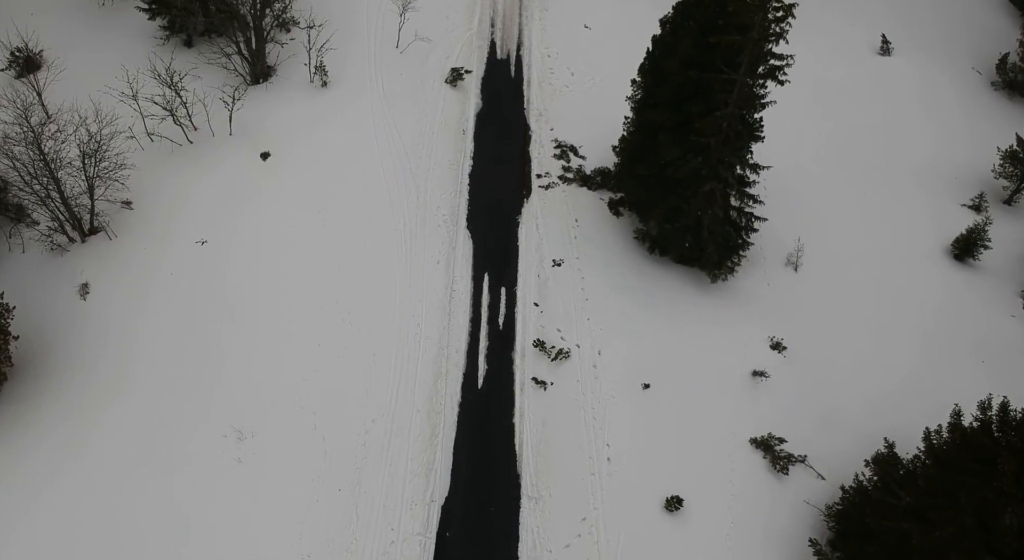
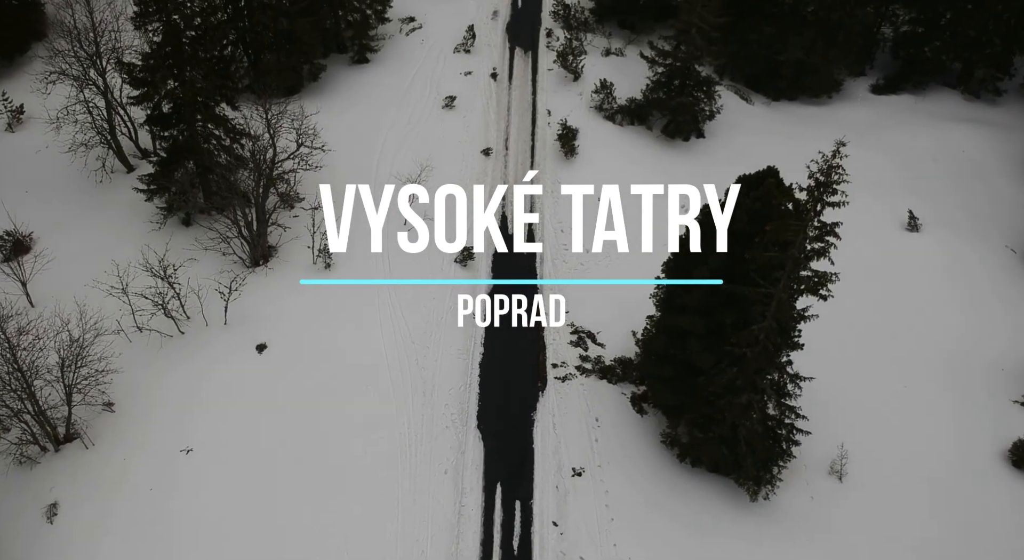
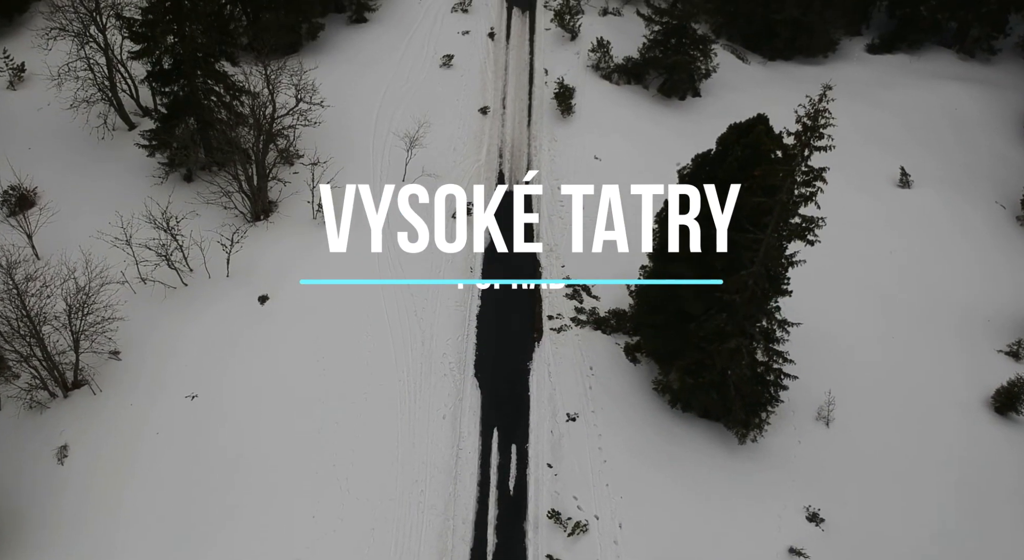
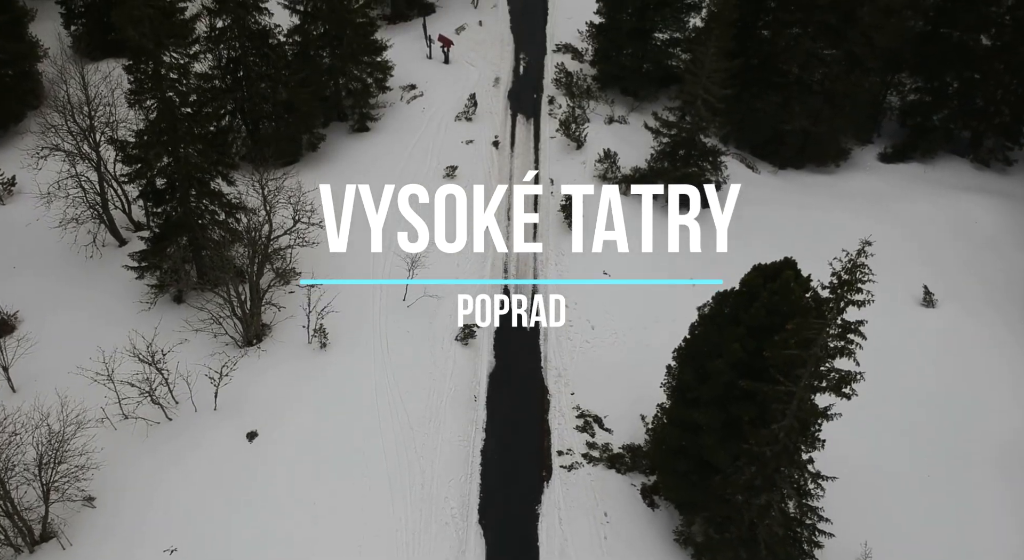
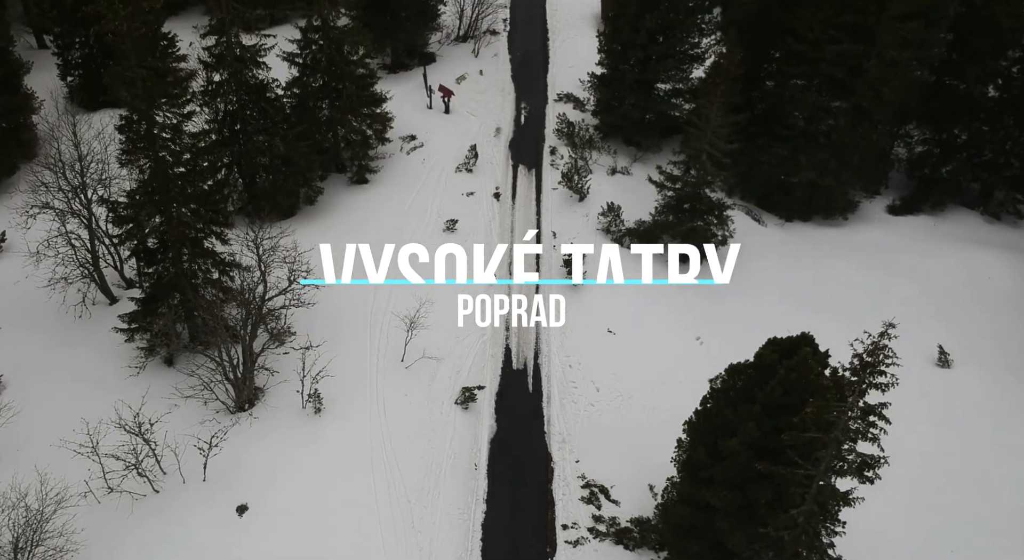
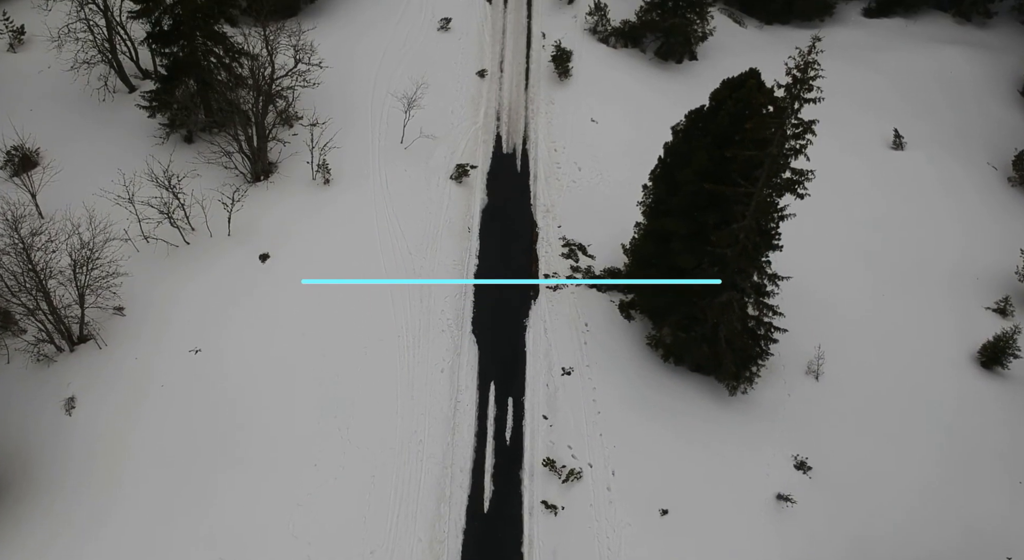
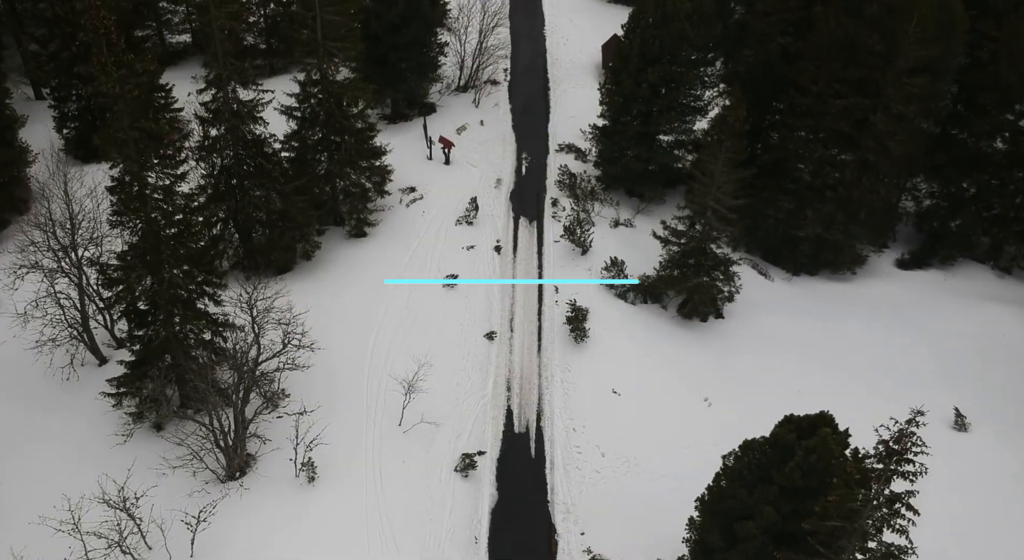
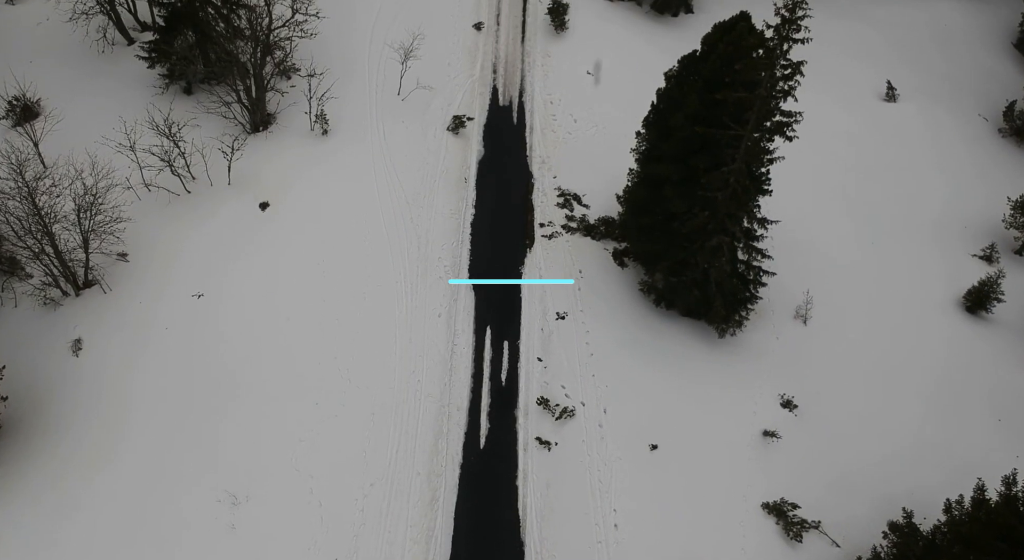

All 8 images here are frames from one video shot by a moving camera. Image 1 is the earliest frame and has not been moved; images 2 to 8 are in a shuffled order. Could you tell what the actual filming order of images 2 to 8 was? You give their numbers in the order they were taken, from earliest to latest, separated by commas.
8, 6, 3, 2, 4, 5, 7
